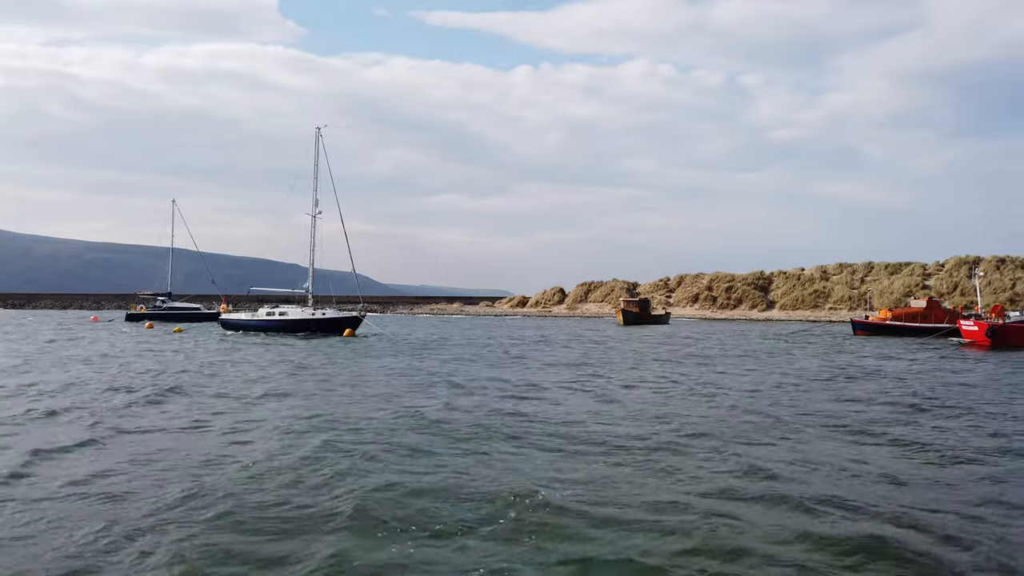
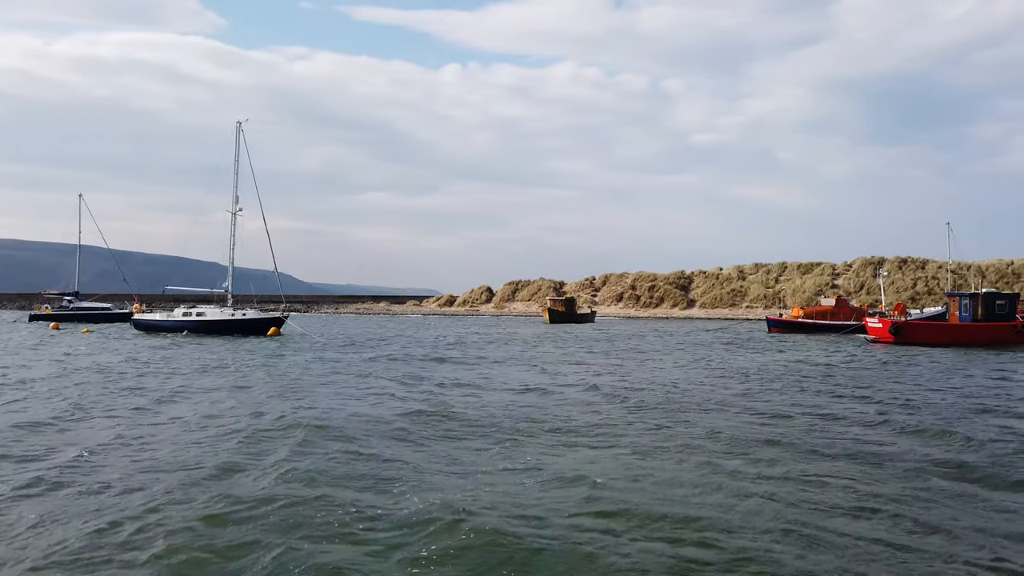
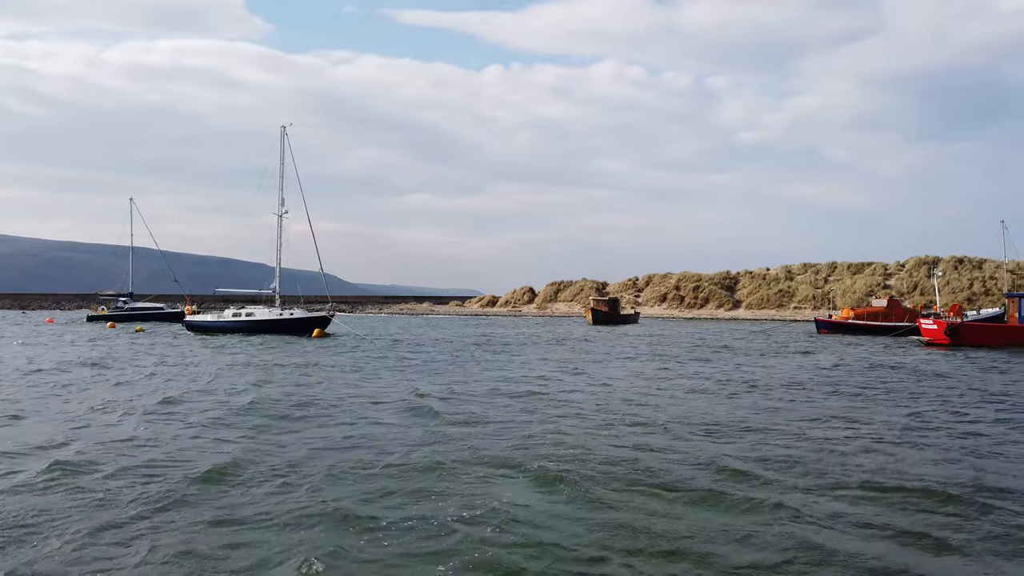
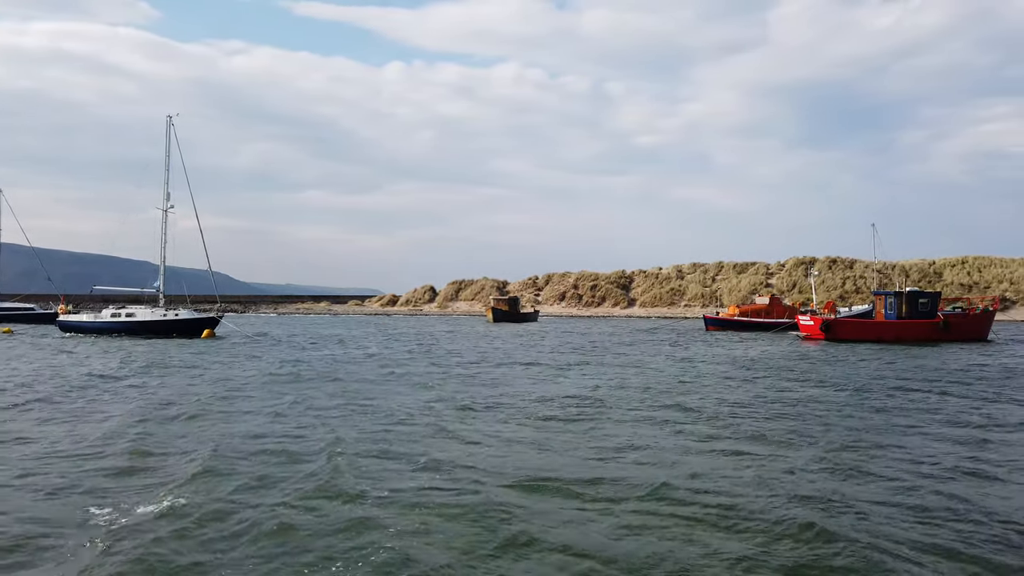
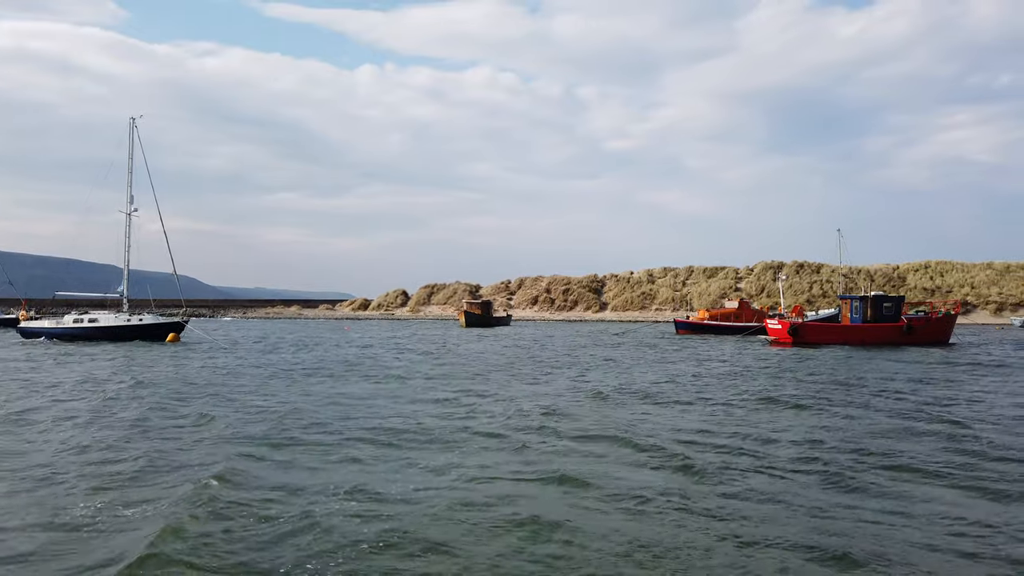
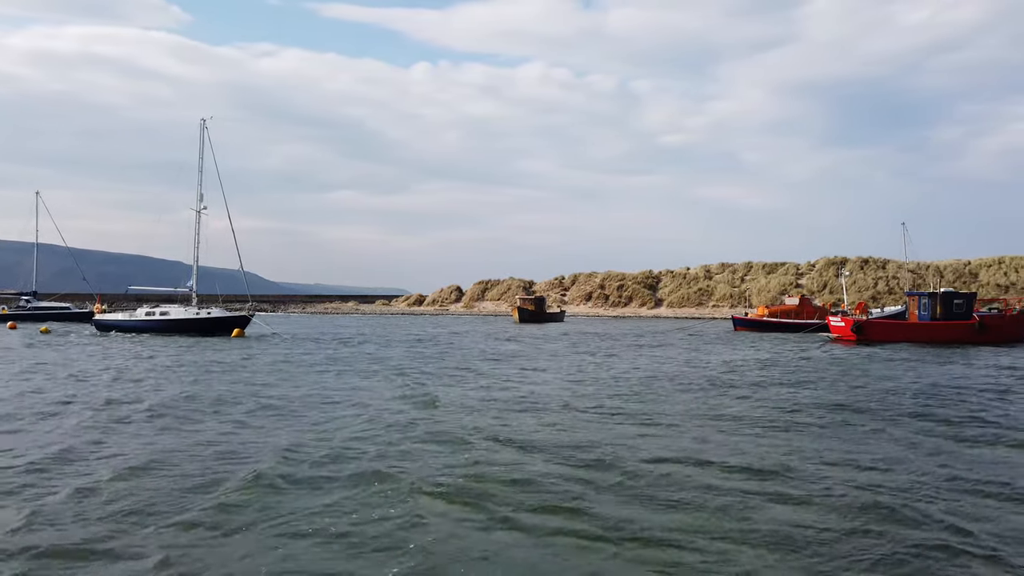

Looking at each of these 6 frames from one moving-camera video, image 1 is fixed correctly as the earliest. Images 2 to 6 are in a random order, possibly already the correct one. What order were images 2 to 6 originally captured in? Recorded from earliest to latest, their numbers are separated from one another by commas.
3, 2, 6, 4, 5
